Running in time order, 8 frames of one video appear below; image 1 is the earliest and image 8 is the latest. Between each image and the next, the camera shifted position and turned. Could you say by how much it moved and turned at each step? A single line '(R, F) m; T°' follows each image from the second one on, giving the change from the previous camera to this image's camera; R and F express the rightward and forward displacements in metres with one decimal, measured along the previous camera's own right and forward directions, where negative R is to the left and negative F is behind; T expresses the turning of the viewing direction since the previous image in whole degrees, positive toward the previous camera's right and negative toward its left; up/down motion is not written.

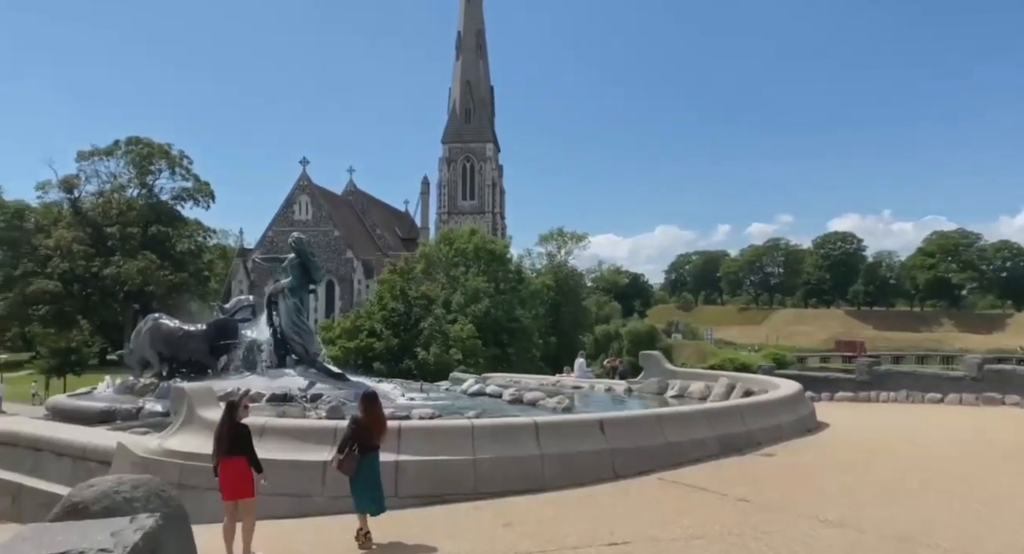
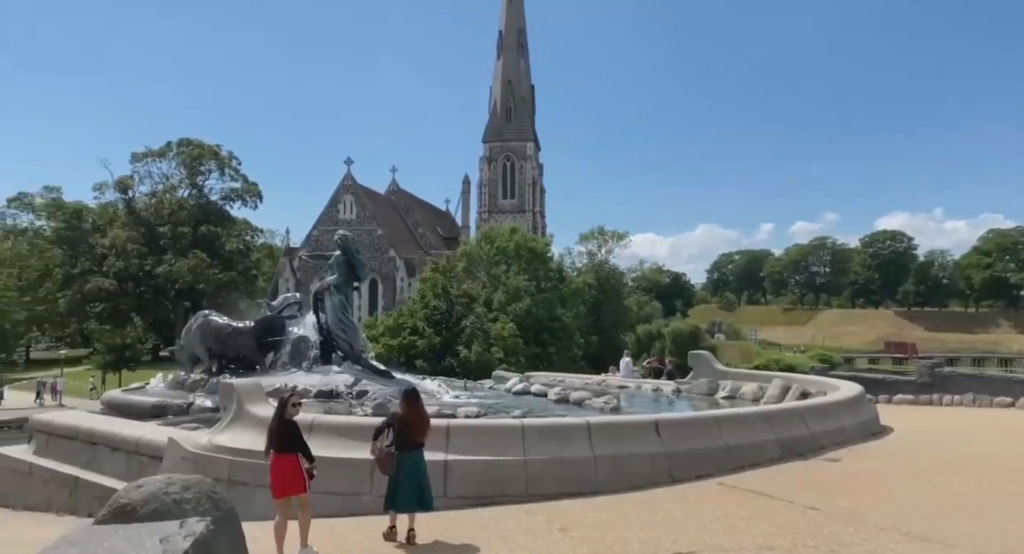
(-0.1, +0.2) m; -3°
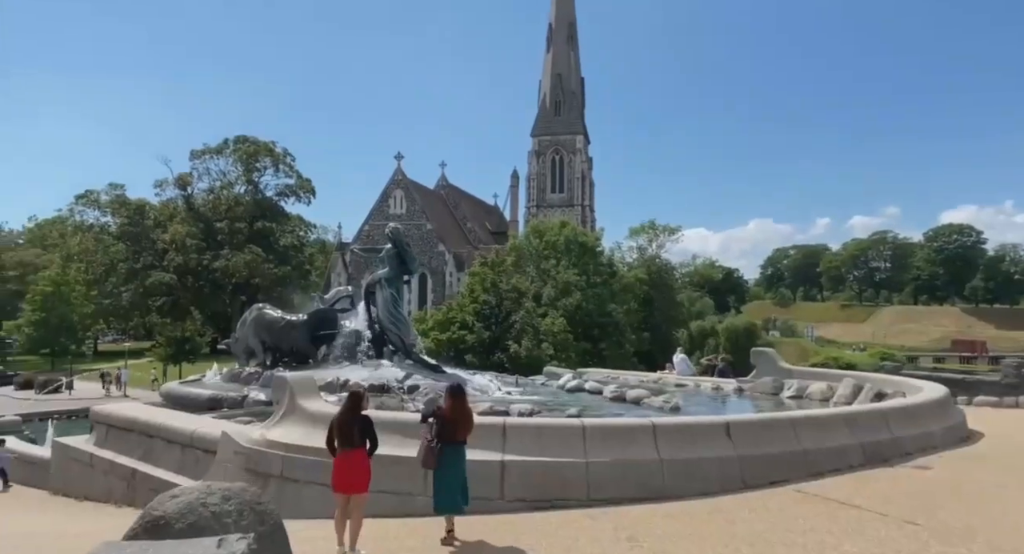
(-0.1, +0.3) m; -4°
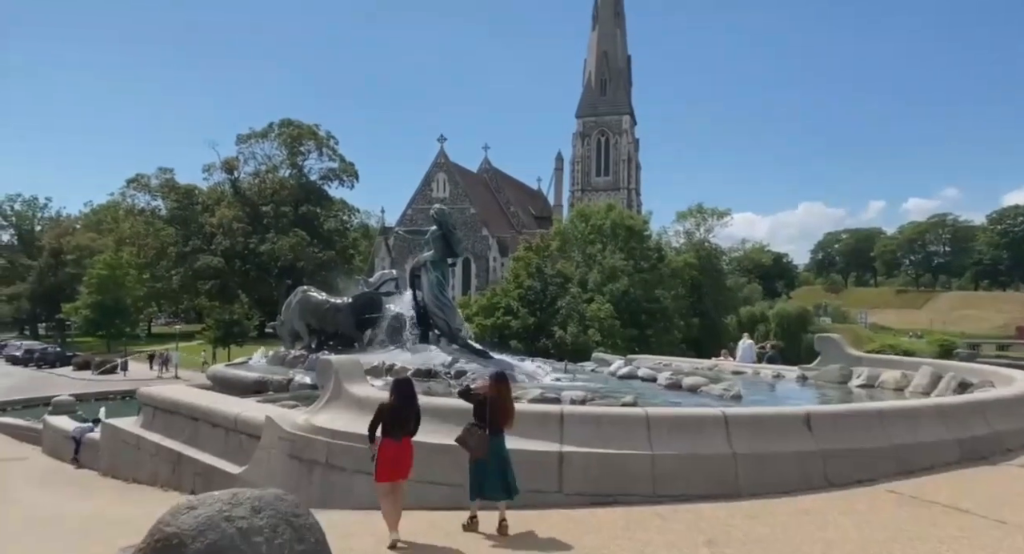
(-0.1, +0.4) m; -3°
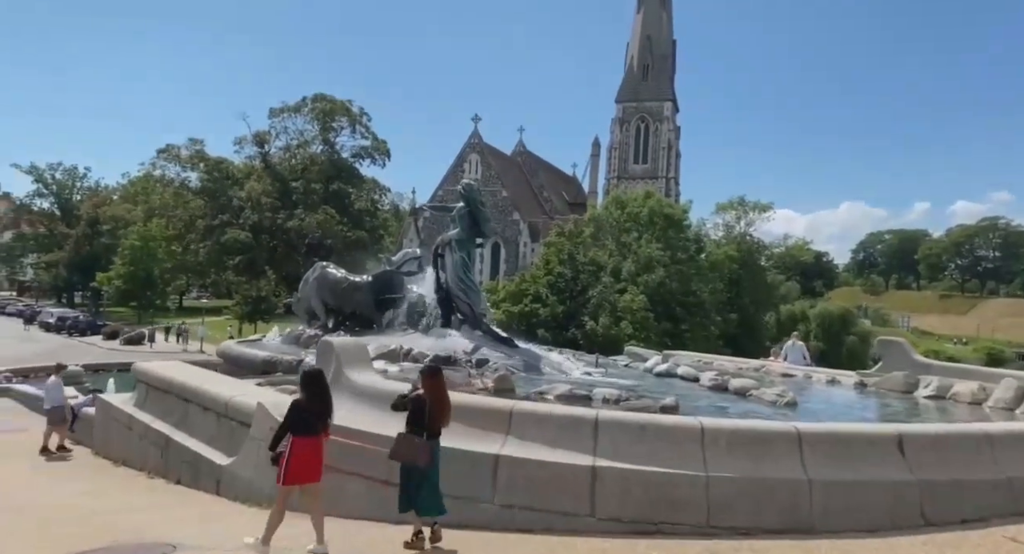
(0.0, +1.1) m; -2°
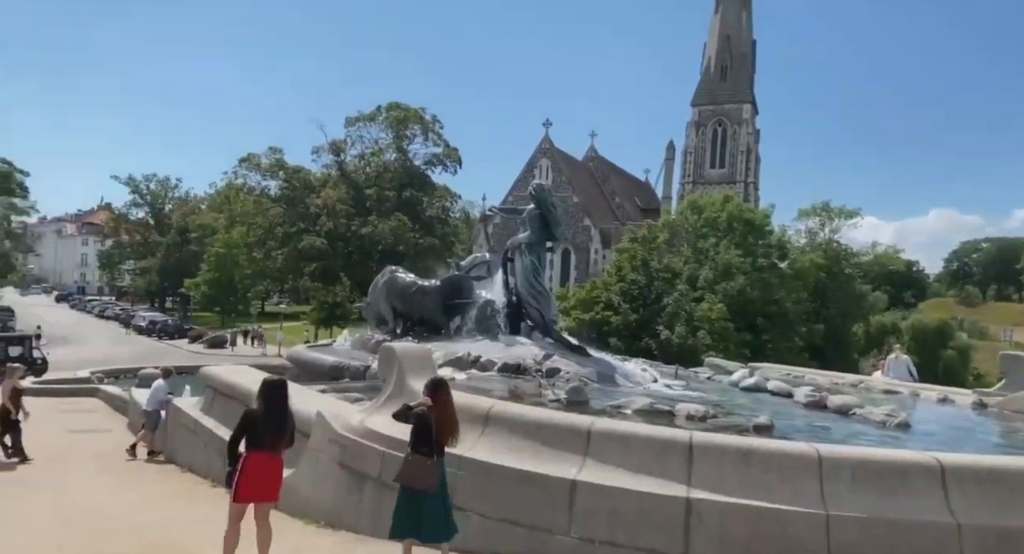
(-0.1, +0.6) m; -5°
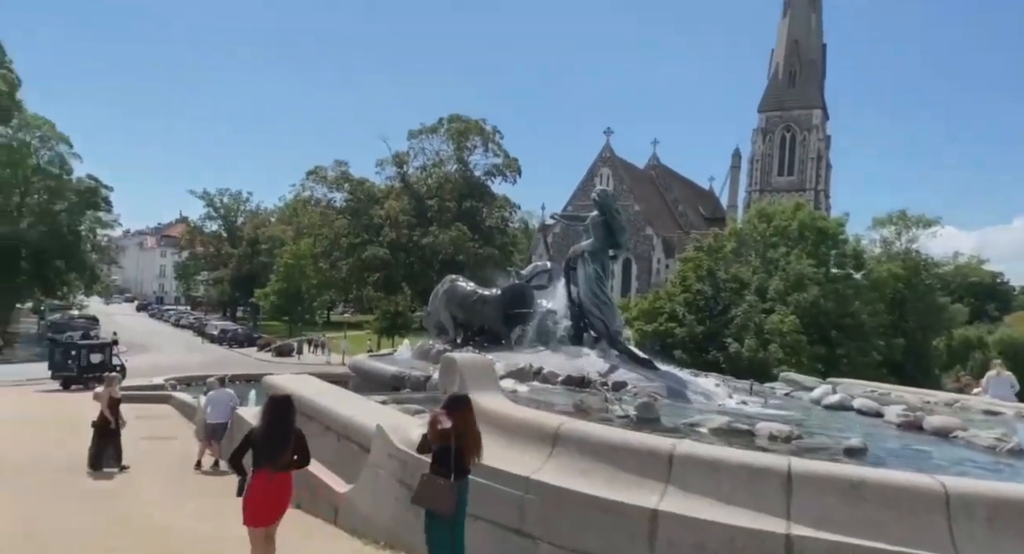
(-0.1, +0.4) m; -4°
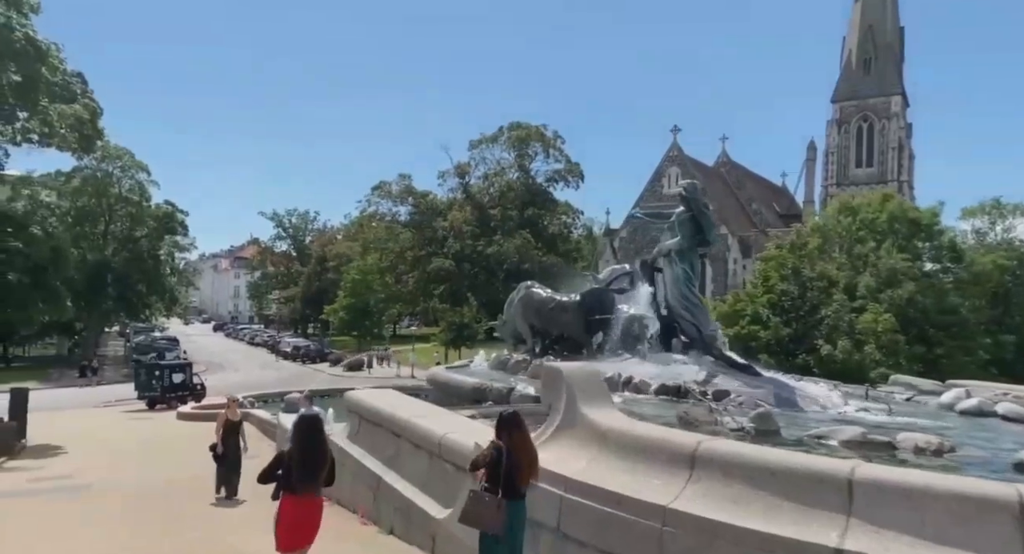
(-0.4, +0.6) m; -4°
